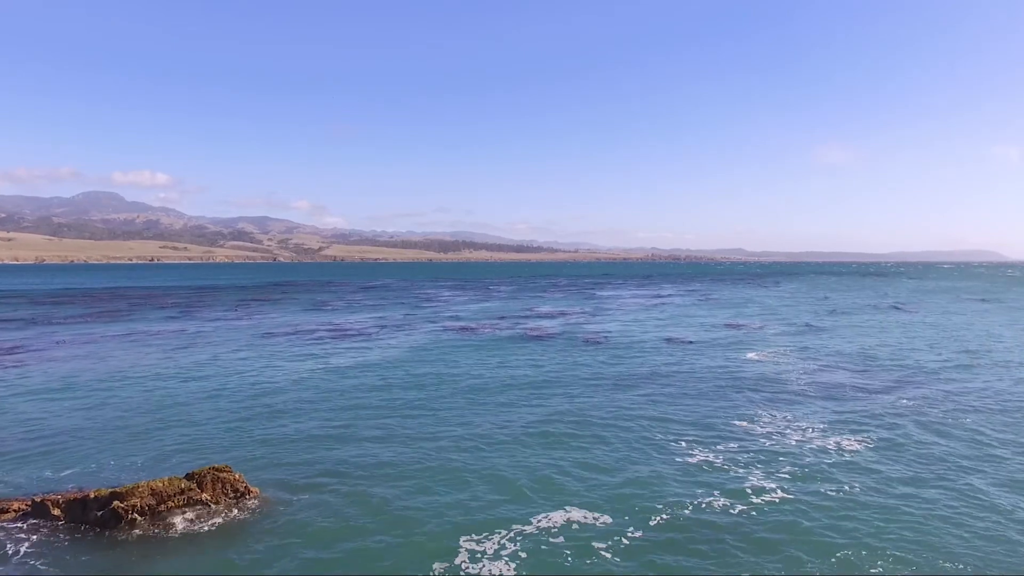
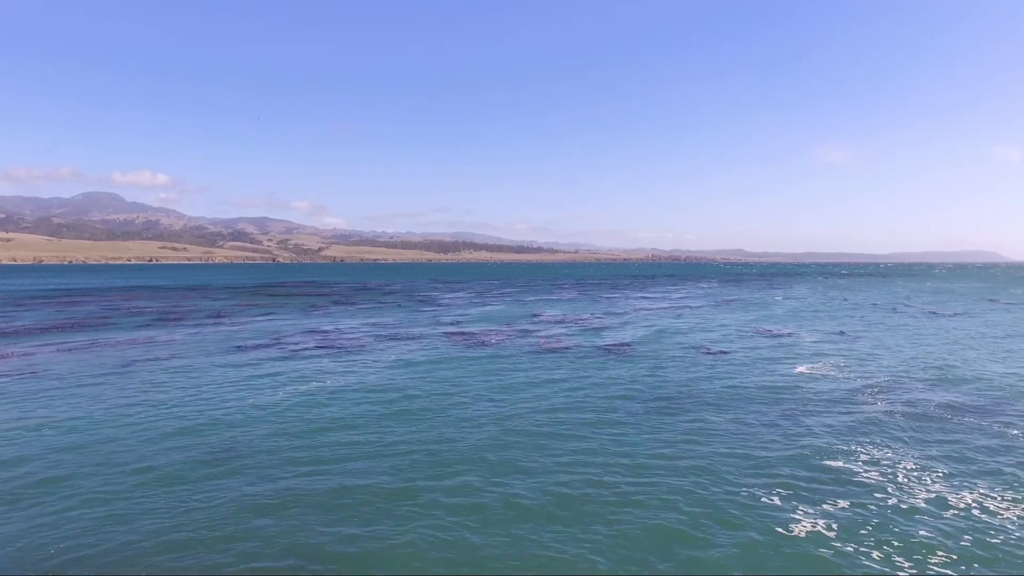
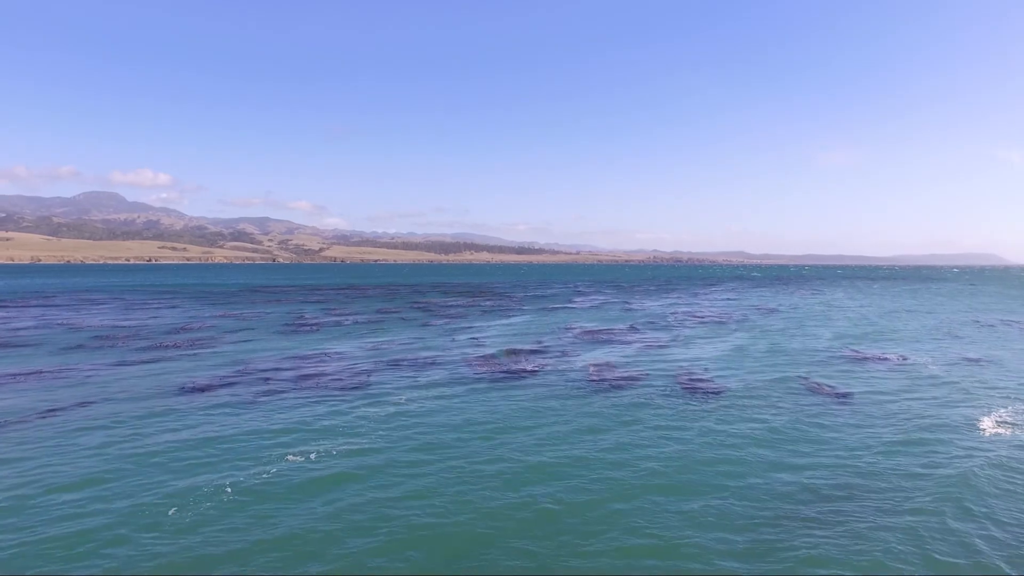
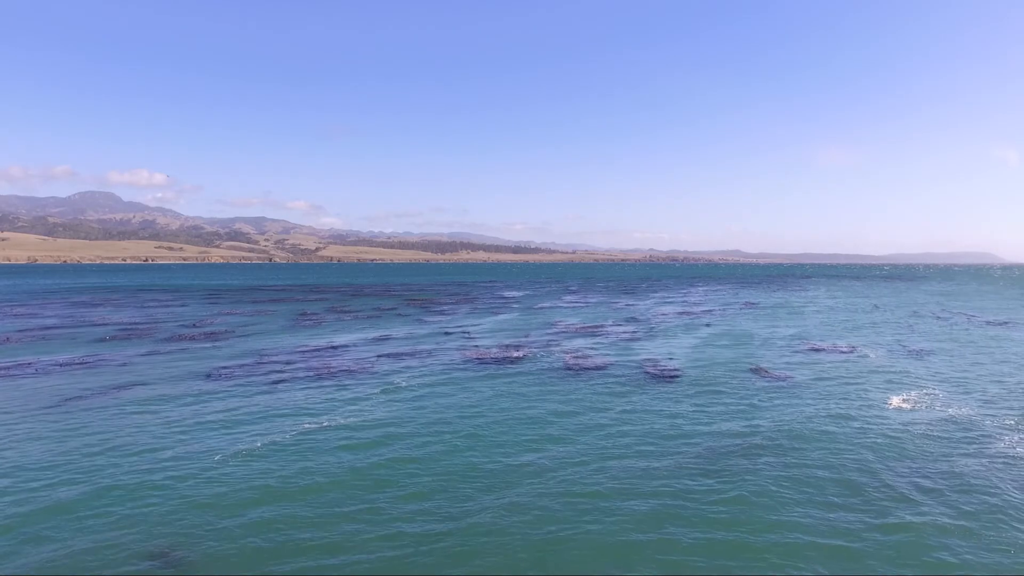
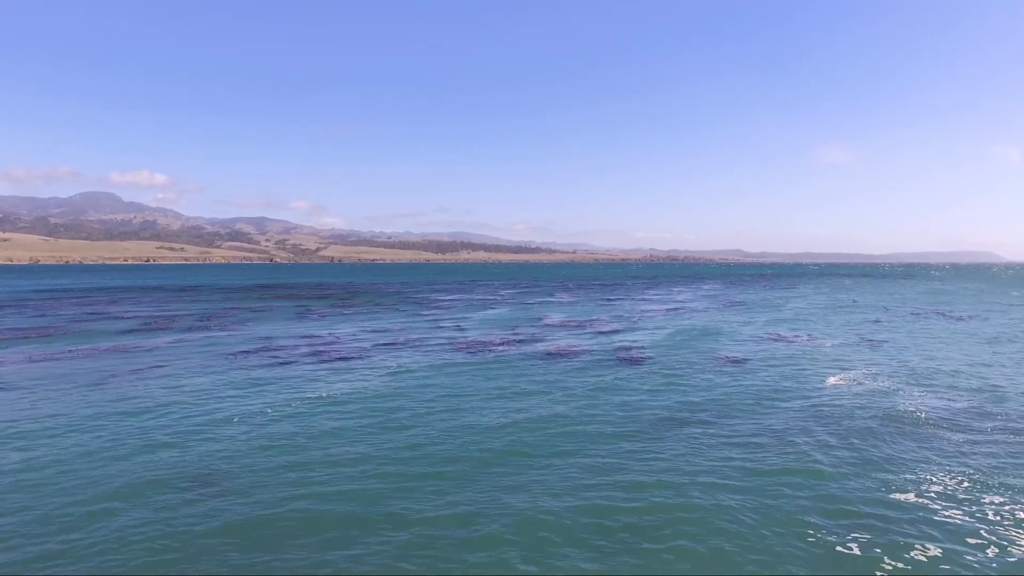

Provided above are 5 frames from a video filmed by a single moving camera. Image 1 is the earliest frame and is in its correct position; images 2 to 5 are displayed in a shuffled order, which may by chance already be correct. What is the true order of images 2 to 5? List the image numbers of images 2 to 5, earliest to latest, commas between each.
2, 5, 4, 3
